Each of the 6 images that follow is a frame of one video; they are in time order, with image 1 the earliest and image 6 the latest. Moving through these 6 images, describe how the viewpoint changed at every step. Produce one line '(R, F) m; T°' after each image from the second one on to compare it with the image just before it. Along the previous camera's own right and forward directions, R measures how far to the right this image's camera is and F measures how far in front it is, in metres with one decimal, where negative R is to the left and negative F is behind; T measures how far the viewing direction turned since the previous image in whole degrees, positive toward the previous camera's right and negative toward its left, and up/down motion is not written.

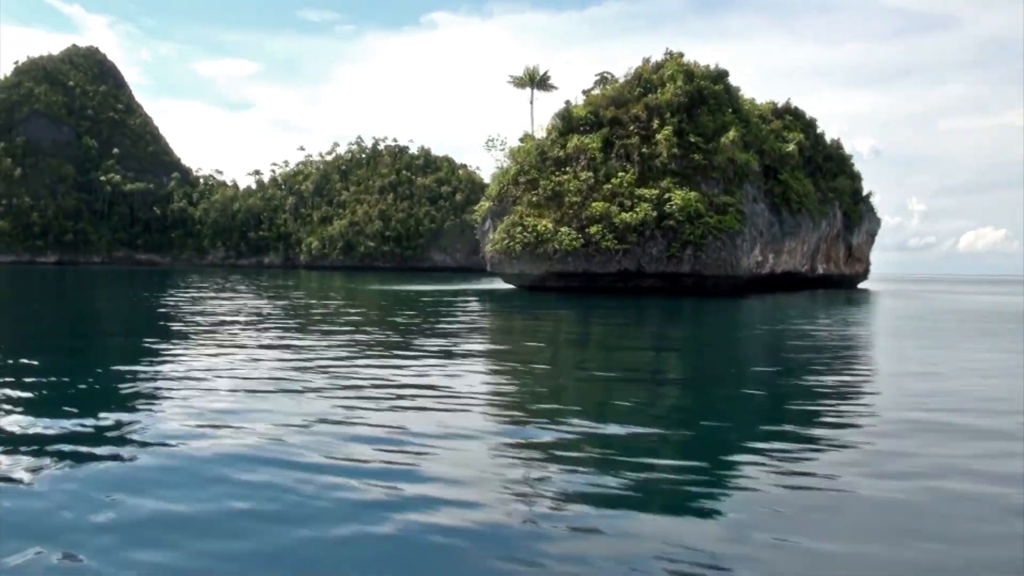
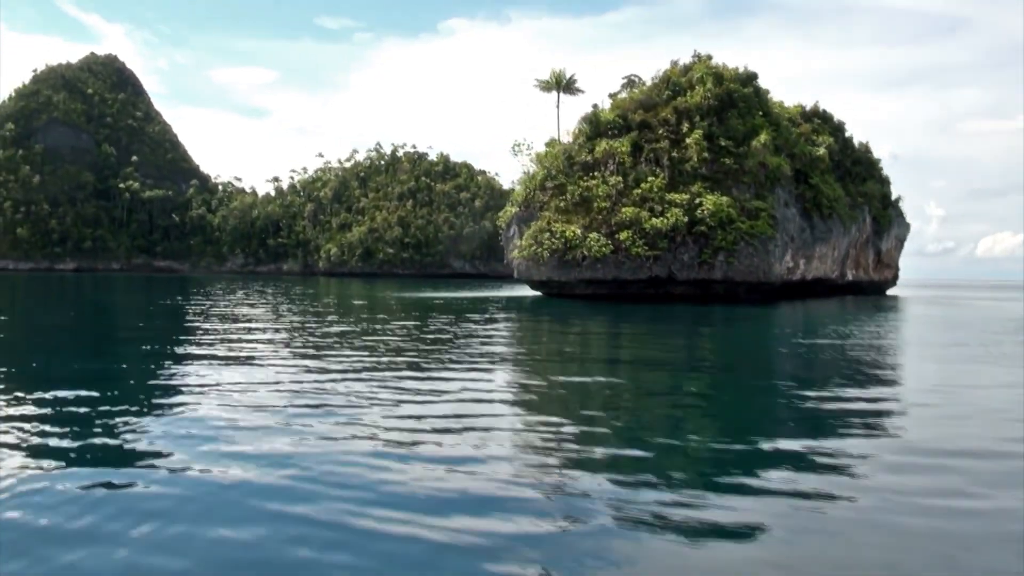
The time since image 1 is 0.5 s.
(-0.3, +0.4) m; -1°
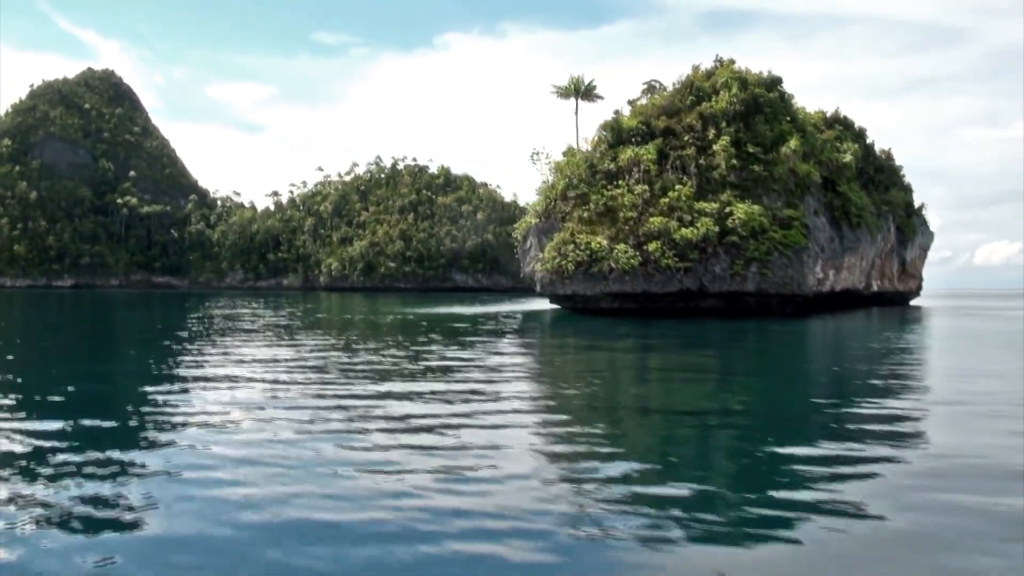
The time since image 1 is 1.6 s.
(-0.6, +1.0) m; 0°
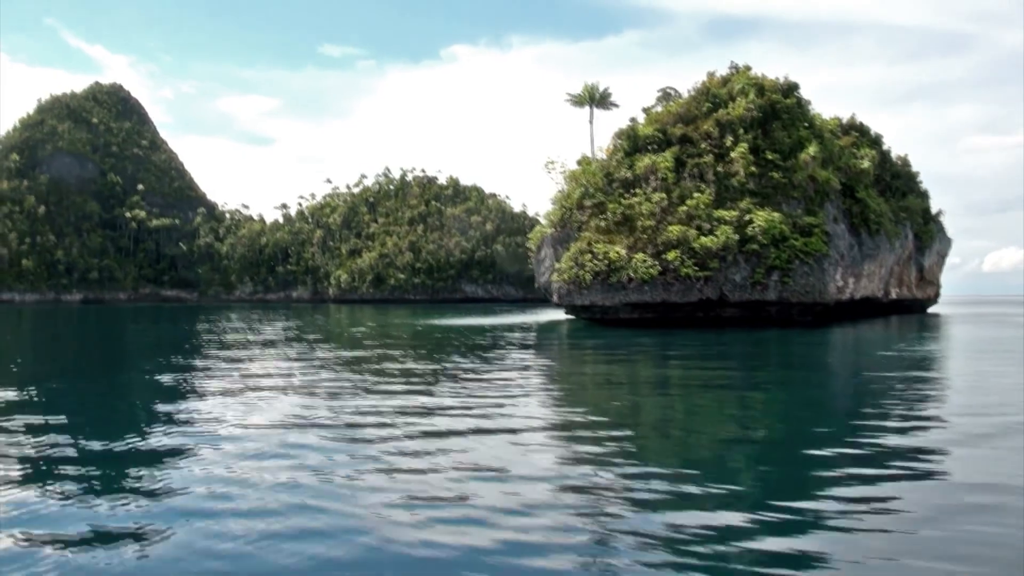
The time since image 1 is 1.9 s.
(-0.2, +0.3) m; -1°
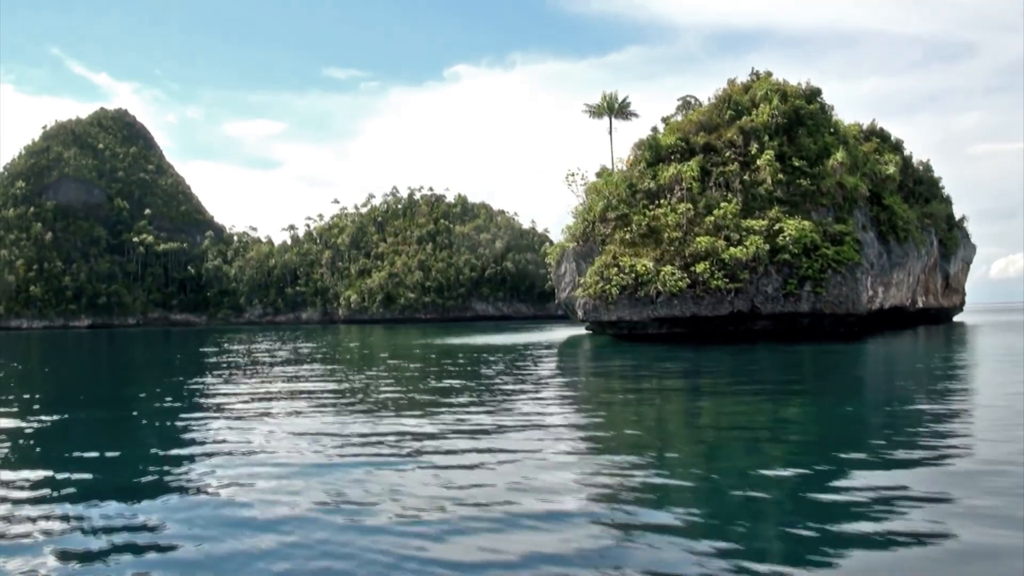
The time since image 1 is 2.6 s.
(-0.4, +0.5) m; 0°
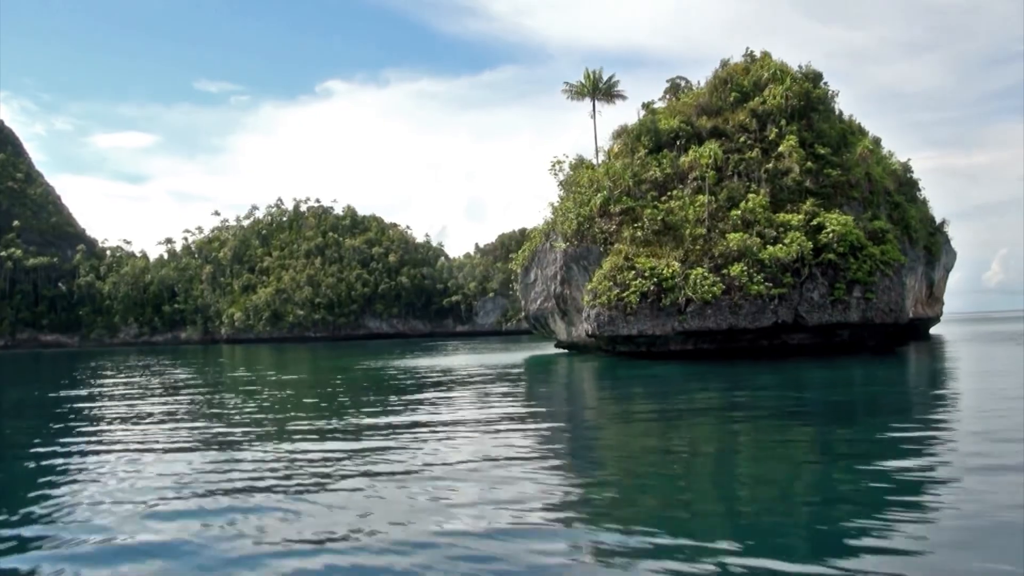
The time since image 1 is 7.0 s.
(-2.0, +3.9) m; +8°
